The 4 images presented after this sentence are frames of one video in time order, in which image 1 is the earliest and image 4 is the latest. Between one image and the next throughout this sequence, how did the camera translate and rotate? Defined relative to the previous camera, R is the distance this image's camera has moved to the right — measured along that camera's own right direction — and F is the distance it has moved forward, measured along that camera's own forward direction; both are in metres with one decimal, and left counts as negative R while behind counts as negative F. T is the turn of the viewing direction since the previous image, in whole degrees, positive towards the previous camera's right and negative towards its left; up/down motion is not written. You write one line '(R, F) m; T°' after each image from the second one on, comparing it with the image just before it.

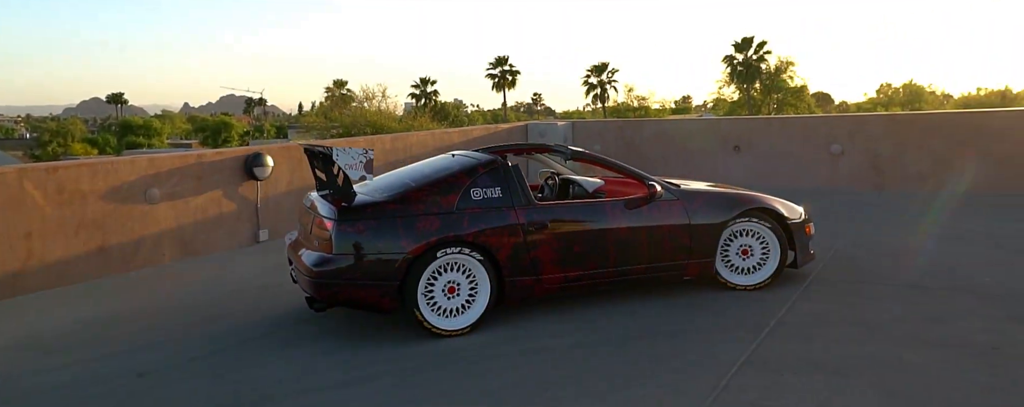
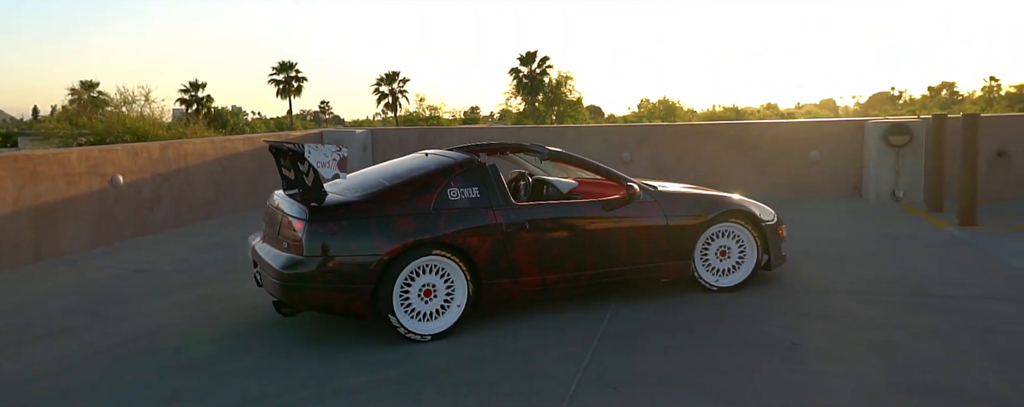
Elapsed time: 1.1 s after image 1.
(-0.1, +0.6) m; +19°
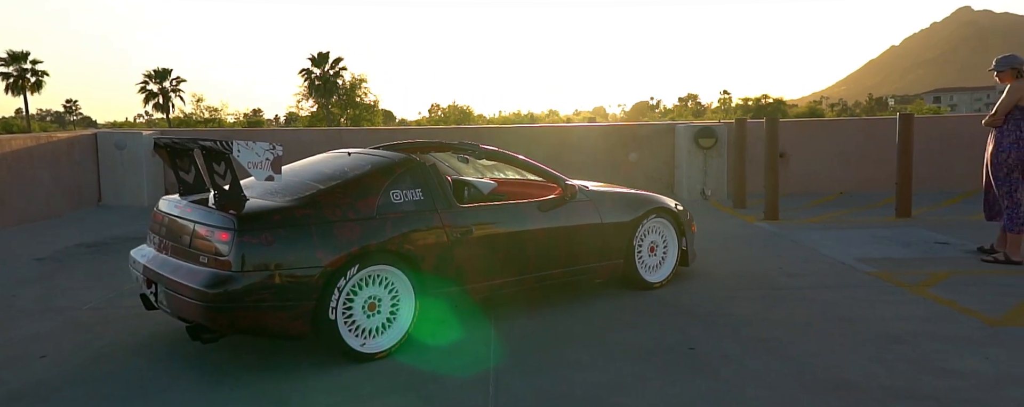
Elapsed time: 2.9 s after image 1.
(-0.6, +0.4) m; +18°
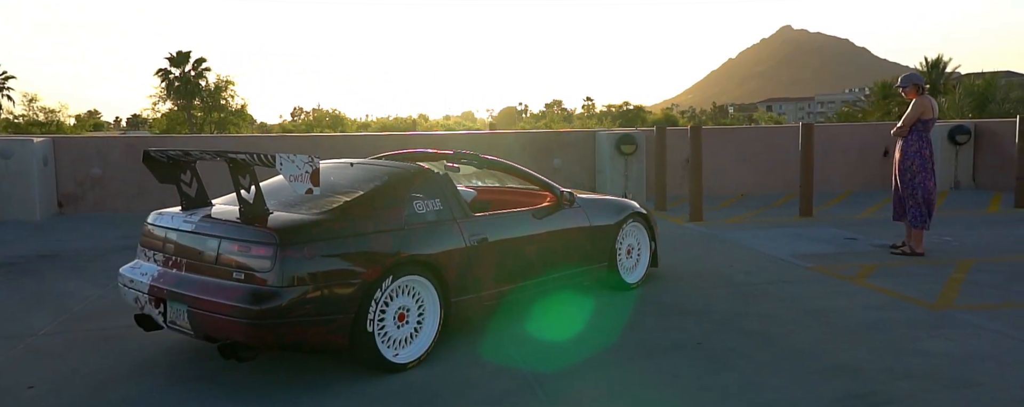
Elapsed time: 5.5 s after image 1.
(-0.8, -0.1) m; +10°
